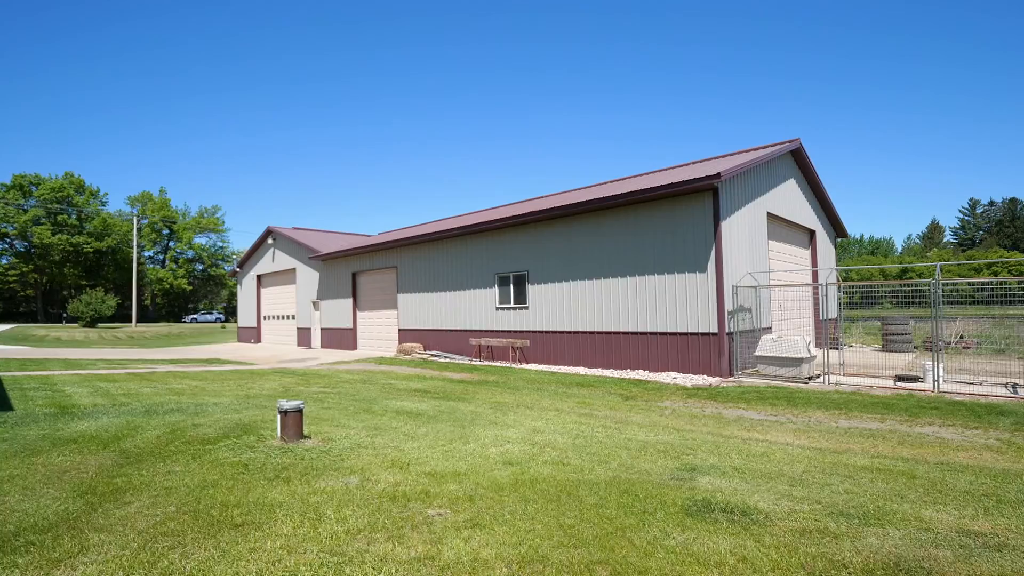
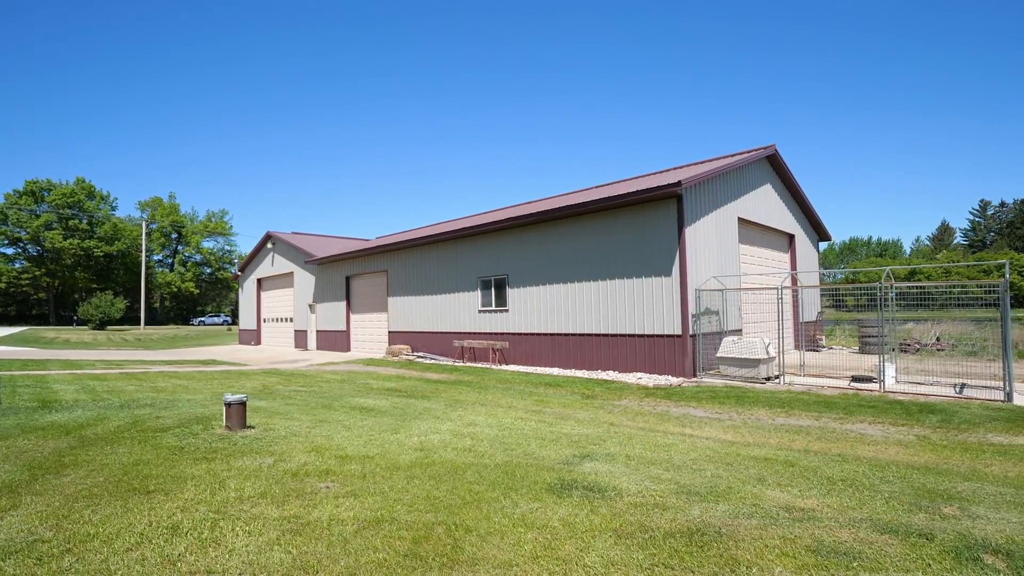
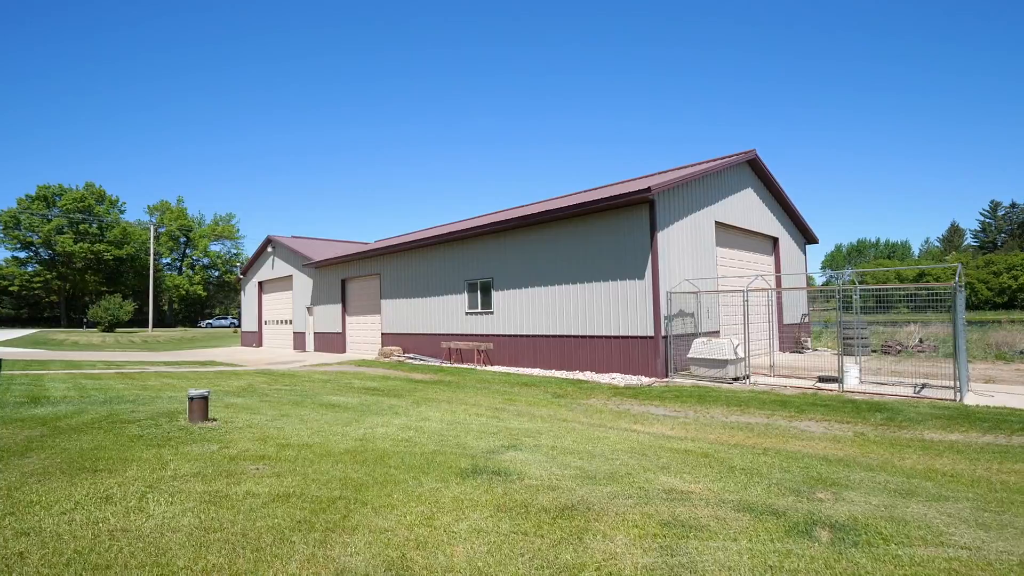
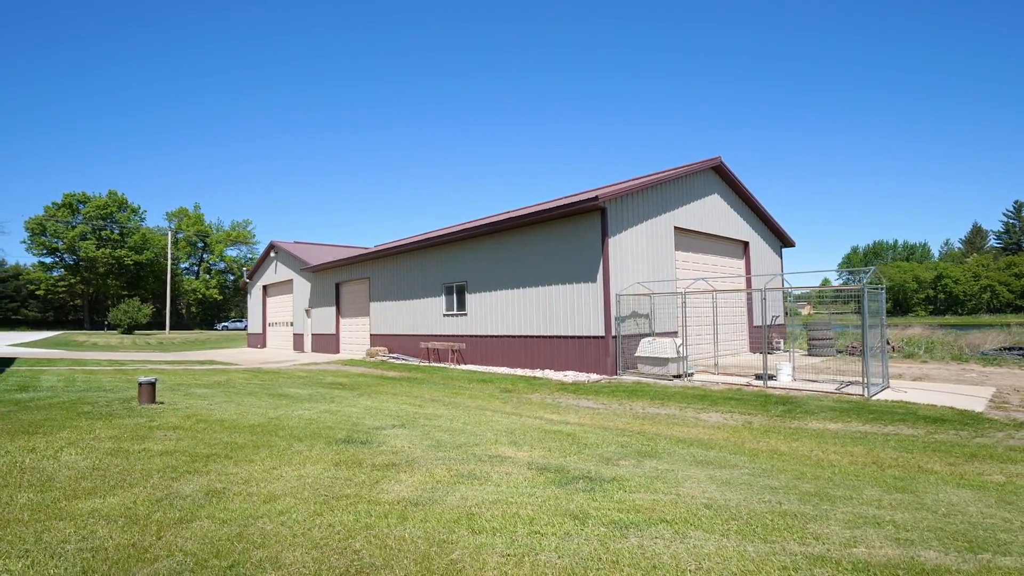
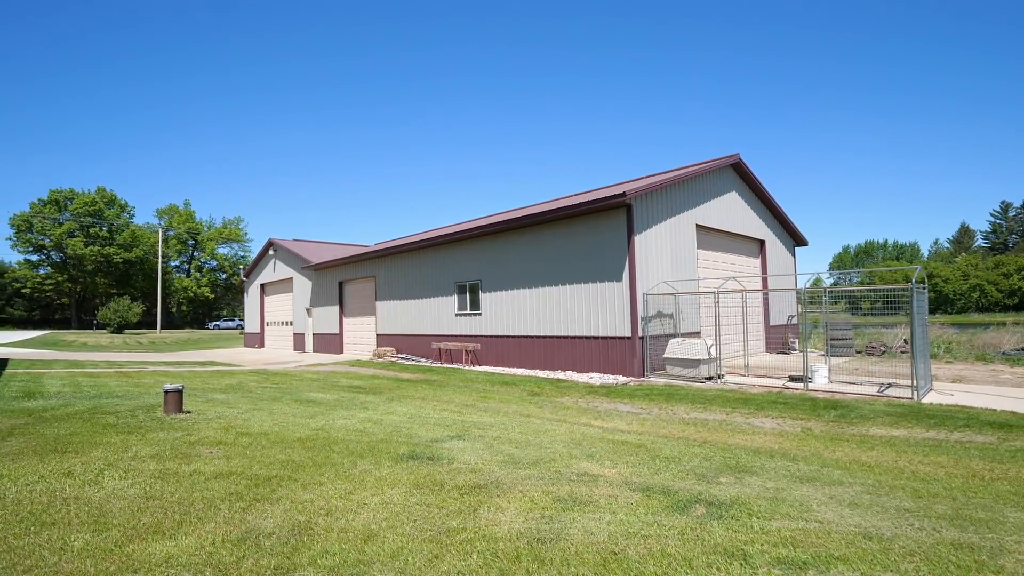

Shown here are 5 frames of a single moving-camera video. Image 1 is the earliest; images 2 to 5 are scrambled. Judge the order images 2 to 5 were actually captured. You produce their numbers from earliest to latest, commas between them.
2, 3, 5, 4
